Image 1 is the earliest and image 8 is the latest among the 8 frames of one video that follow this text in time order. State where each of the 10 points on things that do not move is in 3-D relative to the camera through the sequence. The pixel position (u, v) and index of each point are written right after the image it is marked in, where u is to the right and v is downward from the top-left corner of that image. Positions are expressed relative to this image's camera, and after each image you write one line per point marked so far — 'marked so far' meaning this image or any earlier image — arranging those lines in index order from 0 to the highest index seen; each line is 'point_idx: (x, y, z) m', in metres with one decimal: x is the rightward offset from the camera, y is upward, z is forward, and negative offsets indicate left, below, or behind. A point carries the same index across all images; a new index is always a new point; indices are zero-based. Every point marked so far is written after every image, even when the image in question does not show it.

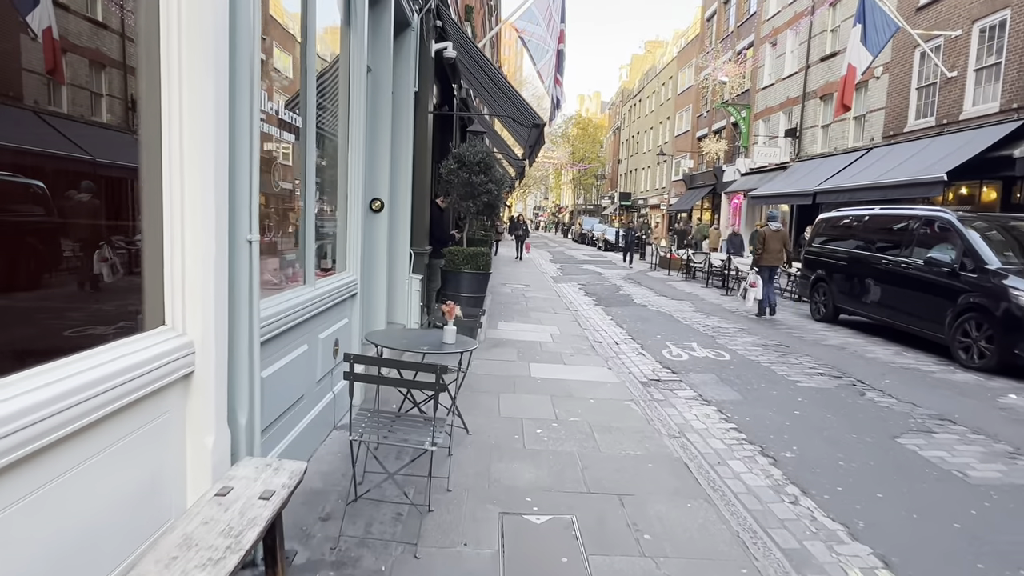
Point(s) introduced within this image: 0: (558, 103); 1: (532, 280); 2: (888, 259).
0: (+1.1, +4.4, +15.7) m
1: (+0.6, +0.2, +17.8) m
2: (+6.3, +0.5, +11.1) m
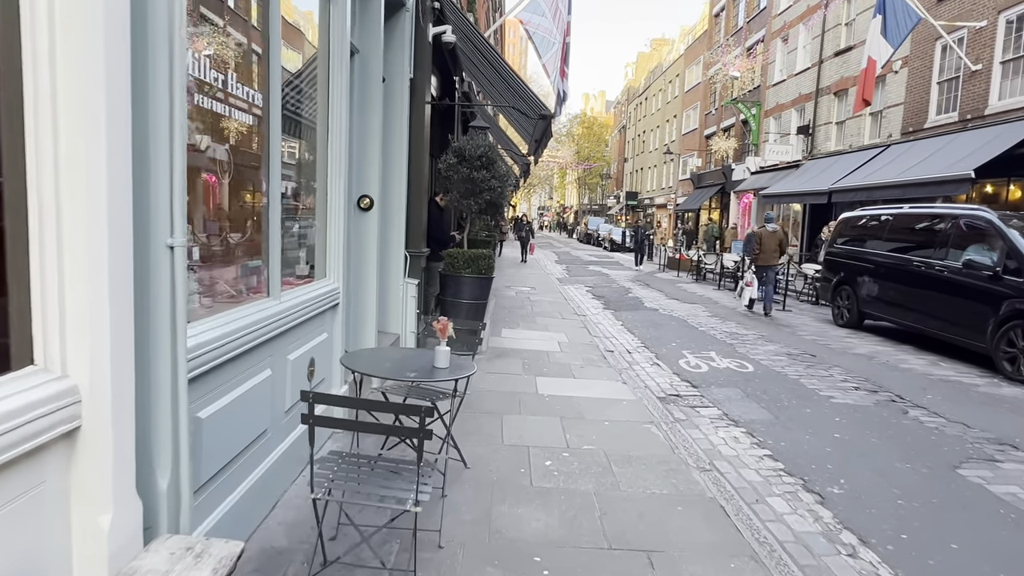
0: (+1.2, +4.4, +15.0) m
1: (+0.7, +0.1, +17.1) m
2: (+6.4, +0.4, +10.3) m
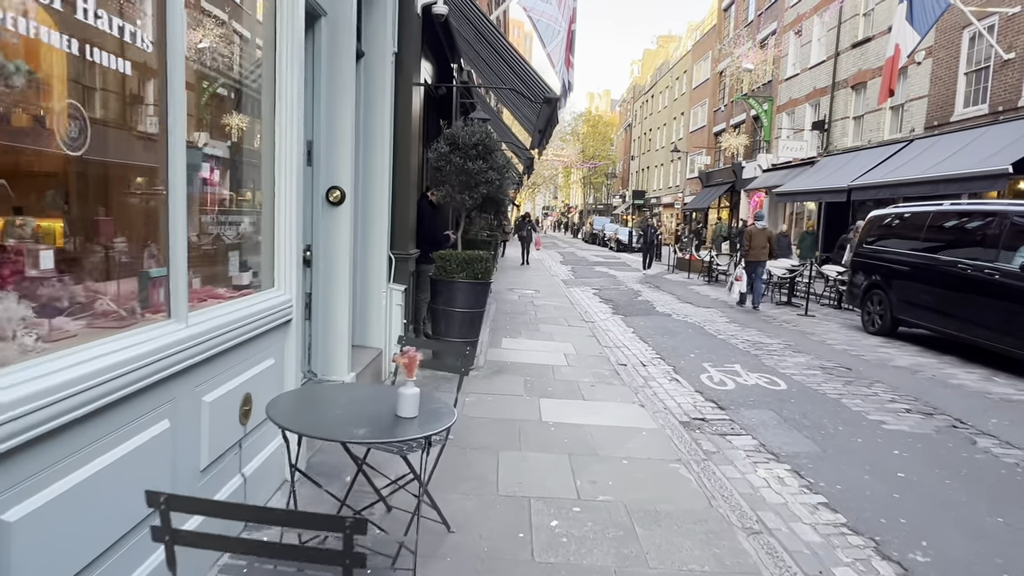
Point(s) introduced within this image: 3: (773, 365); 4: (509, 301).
0: (+1.3, +4.3, +14.1) m
1: (+0.8, +0.1, +16.2) m
2: (+6.4, +0.4, +9.4) m
3: (+3.3, -1.0, +8.1) m
4: (0.0, -0.3, +12.7) m
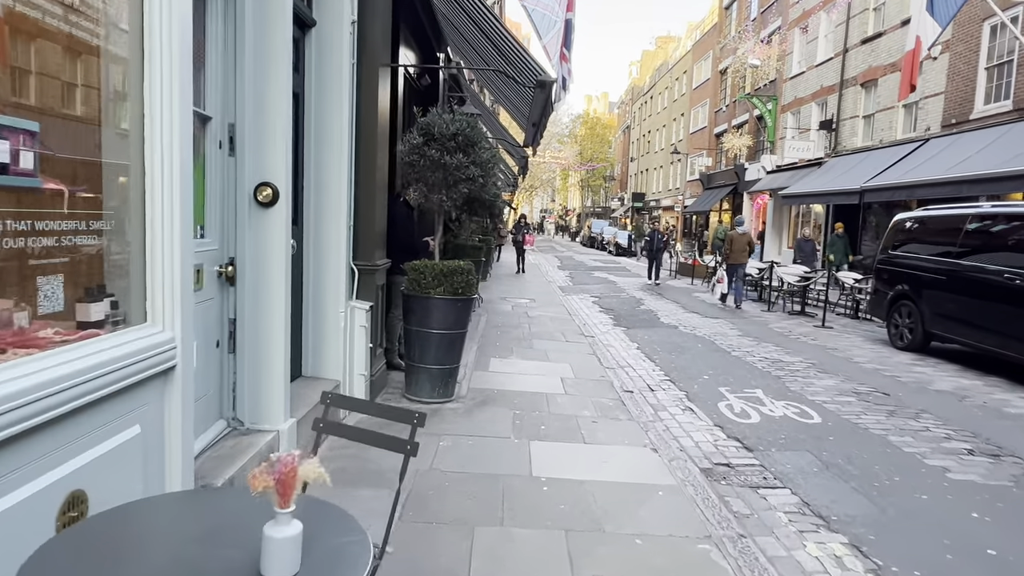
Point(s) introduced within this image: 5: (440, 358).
0: (+1.1, +4.1, +13.1) m
1: (+0.6, -0.1, +15.2) m
2: (+6.3, +0.2, +8.4) m
3: (+3.1, -1.1, +7.1) m
4: (-0.2, -0.4, +11.6) m
5: (-0.6, -0.6, +5.6) m
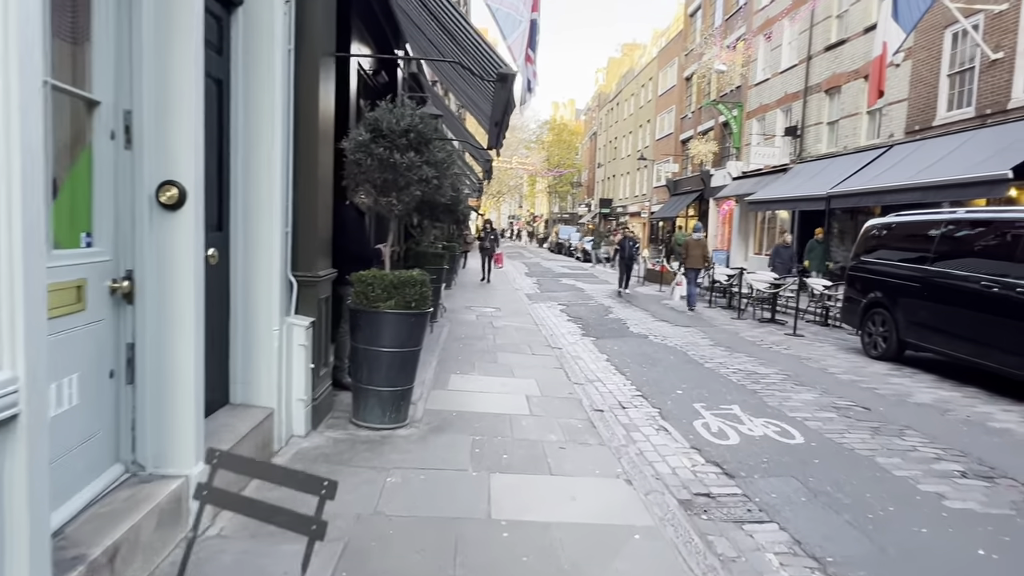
0: (+0.4, +4.0, +12.7) m
1: (-0.2, -0.3, +14.7) m
2: (+5.8, +0.1, +8.2) m
3: (+2.8, -1.2, +6.7) m
4: (-0.8, -0.6, +11.1) m
5: (-0.9, -0.7, +5.0) m
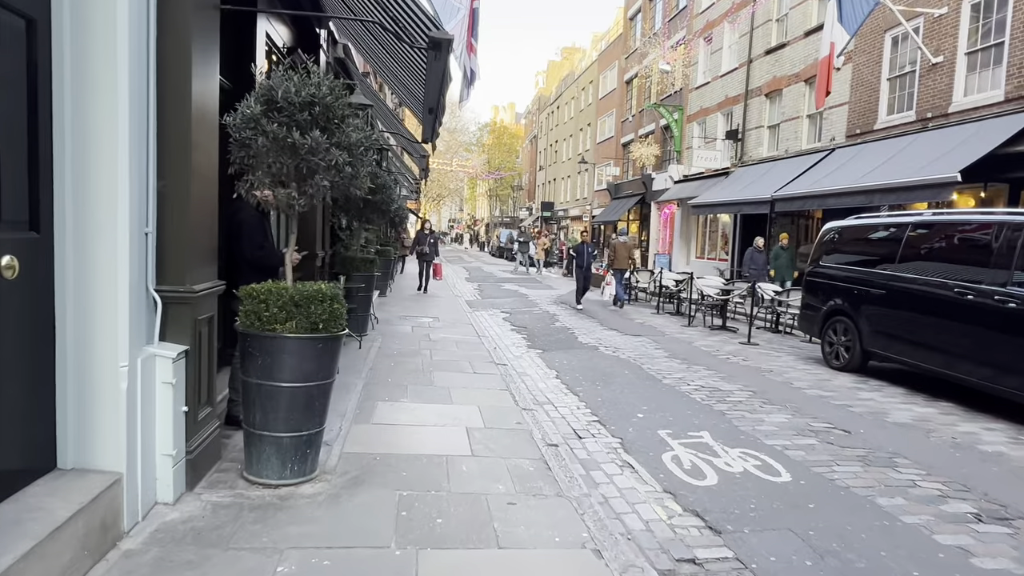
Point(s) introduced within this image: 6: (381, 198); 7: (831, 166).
0: (-0.7, +3.8, +11.7) m
1: (-1.4, -0.5, +13.6) m
2: (+5.1, 0.0, +7.7) m
3: (+2.2, -1.3, +5.9) m
4: (-1.7, -0.7, +10.0) m
5: (-1.3, -0.8, +3.9) m
6: (-2.1, +1.4, +10.0) m
7: (+8.5, +3.3, +17.2) m
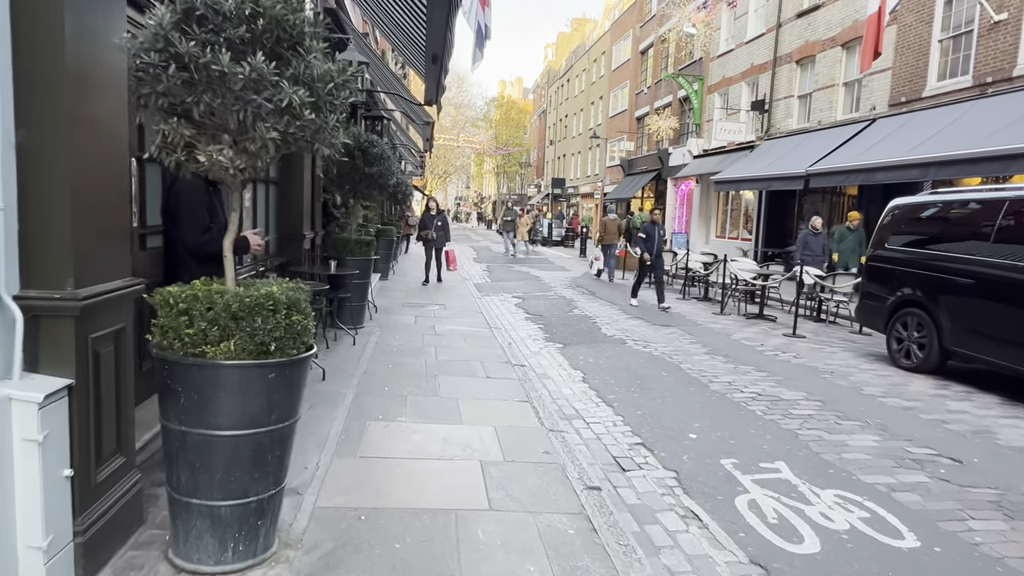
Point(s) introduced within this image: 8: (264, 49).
0: (-0.5, +4.1, +10.3) m
1: (-1.2, -0.1, +12.4) m
2: (+5.3, +0.1, +6.4) m
3: (+2.4, -1.3, +4.7) m
4: (-1.5, -0.5, +8.8) m
5: (-1.2, -0.8, +2.7) m
6: (-1.8, +1.6, +8.7) m
7: (+8.8, +3.7, +15.8) m
8: (-1.0, +1.0, +2.6) m
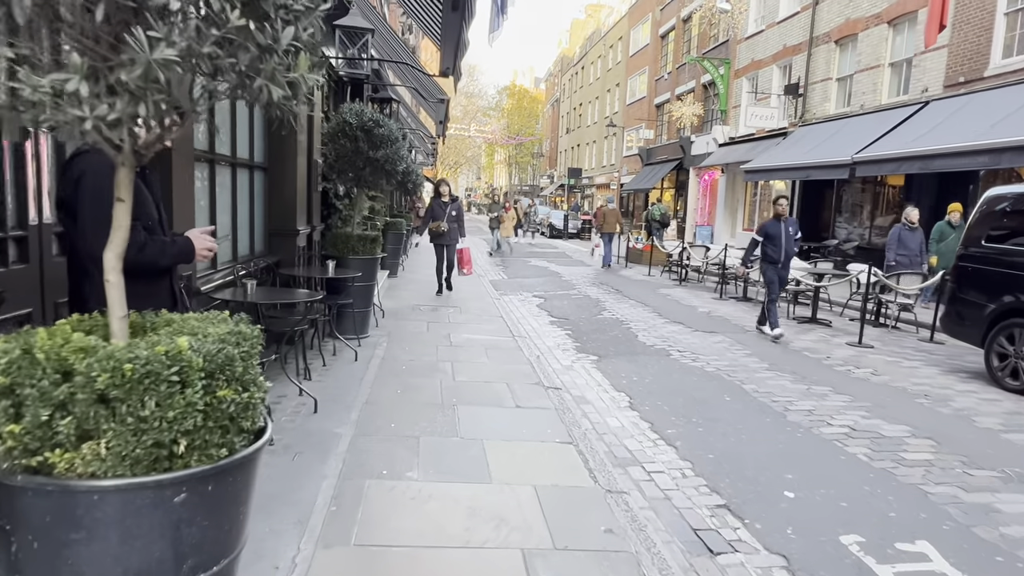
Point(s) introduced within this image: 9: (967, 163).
0: (-0.1, +4.0, +9.1) m
1: (-0.8, -0.1, +11.2) m
2: (+5.6, +0.1, +5.1) m
3: (+2.6, -1.4, +3.5) m
4: (-1.2, -0.6, +7.6) m
5: (-0.9, -0.9, +1.5) m
6: (-1.5, +1.6, +7.5) m
7: (+9.2, +3.7, +14.4) m
8: (-0.8, +0.8, +1.4) m
9: (+8.6, +2.4, +12.3) m
